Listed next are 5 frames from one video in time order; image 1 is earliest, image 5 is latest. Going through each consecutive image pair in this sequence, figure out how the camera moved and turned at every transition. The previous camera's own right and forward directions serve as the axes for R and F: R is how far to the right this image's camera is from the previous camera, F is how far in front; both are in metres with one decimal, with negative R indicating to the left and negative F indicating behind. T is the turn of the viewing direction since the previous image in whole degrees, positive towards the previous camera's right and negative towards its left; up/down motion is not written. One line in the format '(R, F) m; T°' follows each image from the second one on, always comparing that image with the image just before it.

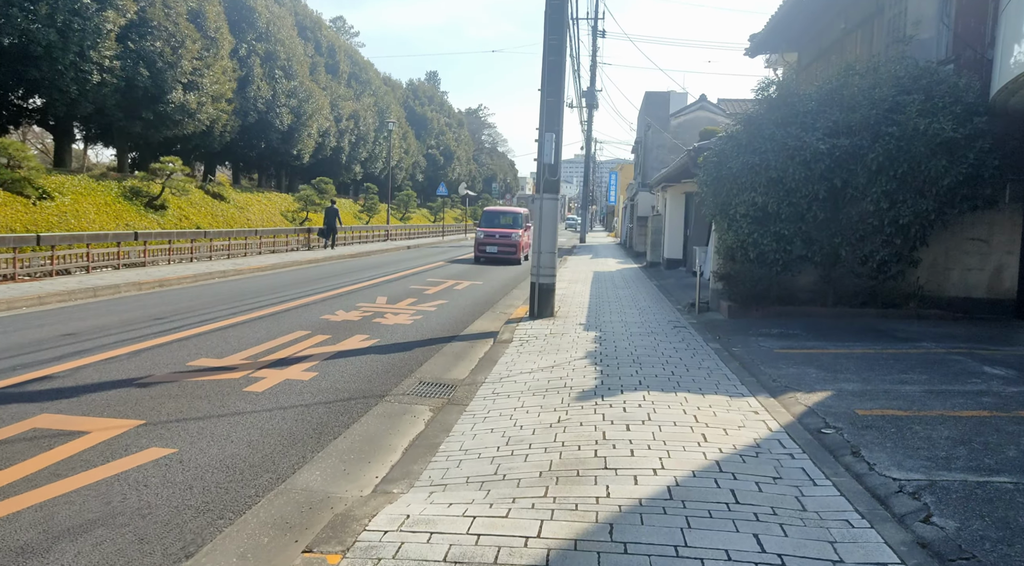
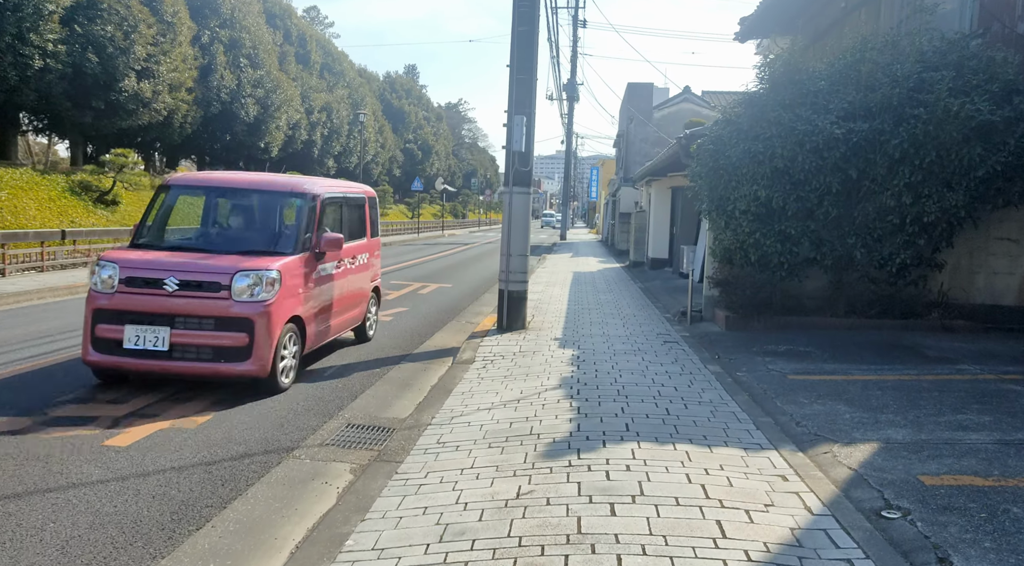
(+0.2, +1.6) m; +1°
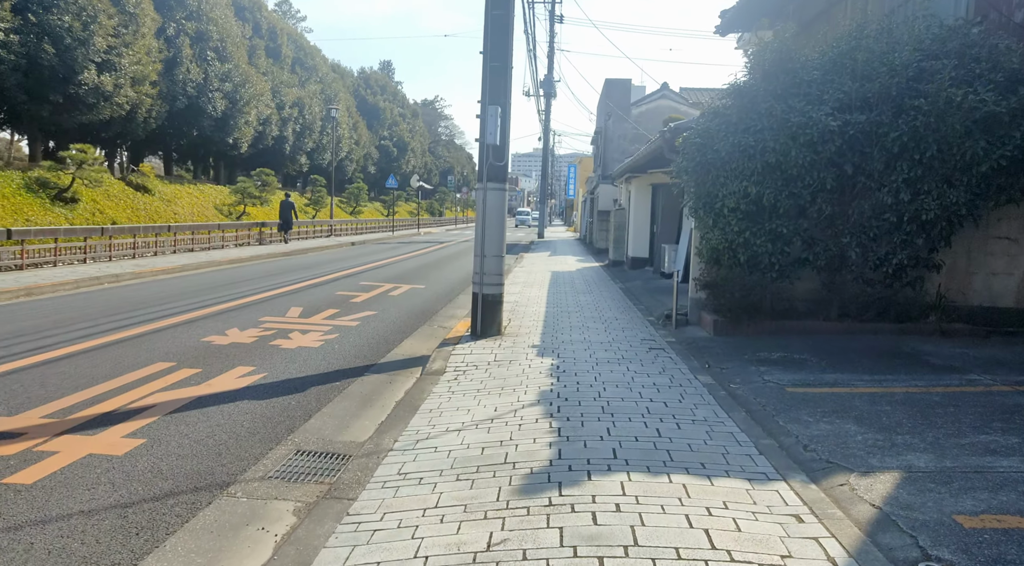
(0.0, +0.7) m; +2°
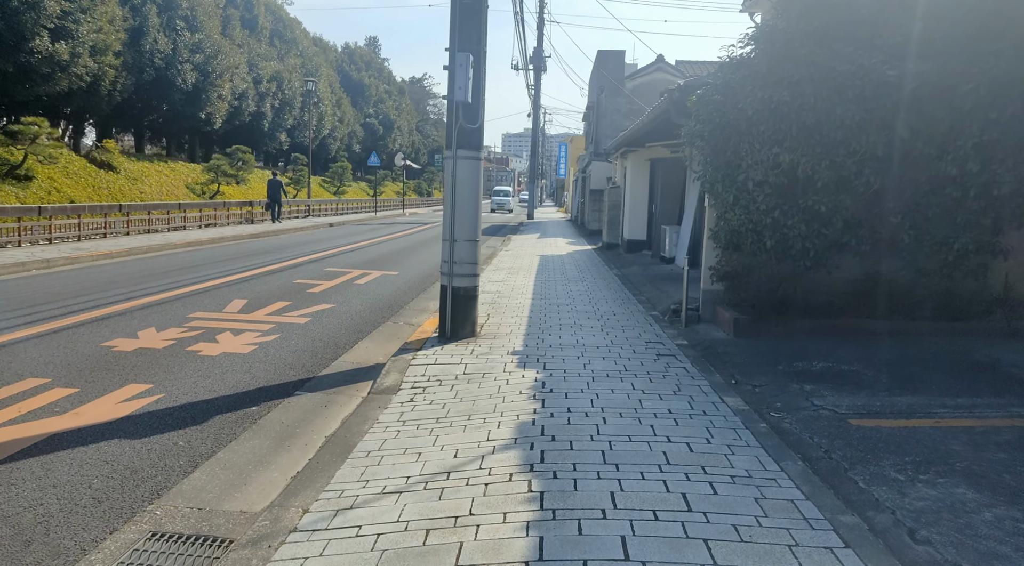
(+0.2, +1.7) m; +1°
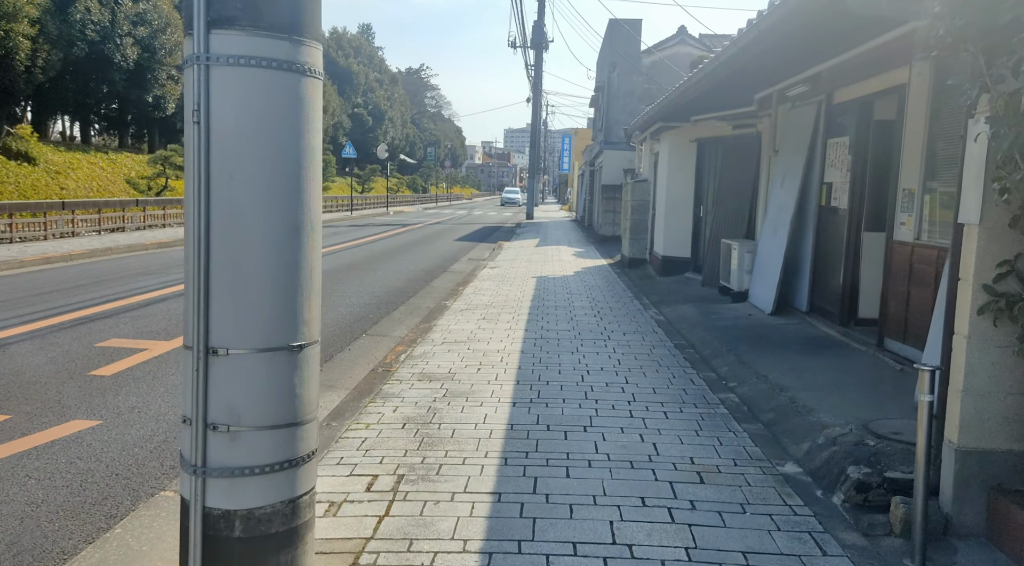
(+0.3, +5.3) m; 0°
